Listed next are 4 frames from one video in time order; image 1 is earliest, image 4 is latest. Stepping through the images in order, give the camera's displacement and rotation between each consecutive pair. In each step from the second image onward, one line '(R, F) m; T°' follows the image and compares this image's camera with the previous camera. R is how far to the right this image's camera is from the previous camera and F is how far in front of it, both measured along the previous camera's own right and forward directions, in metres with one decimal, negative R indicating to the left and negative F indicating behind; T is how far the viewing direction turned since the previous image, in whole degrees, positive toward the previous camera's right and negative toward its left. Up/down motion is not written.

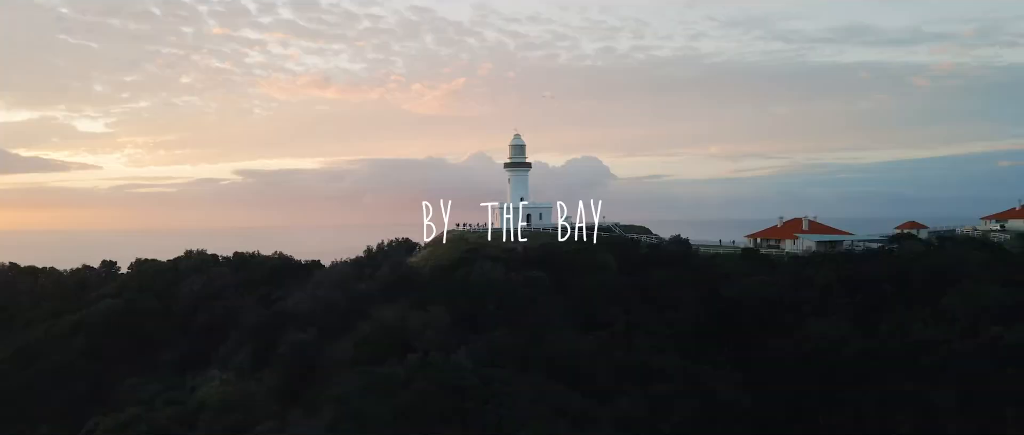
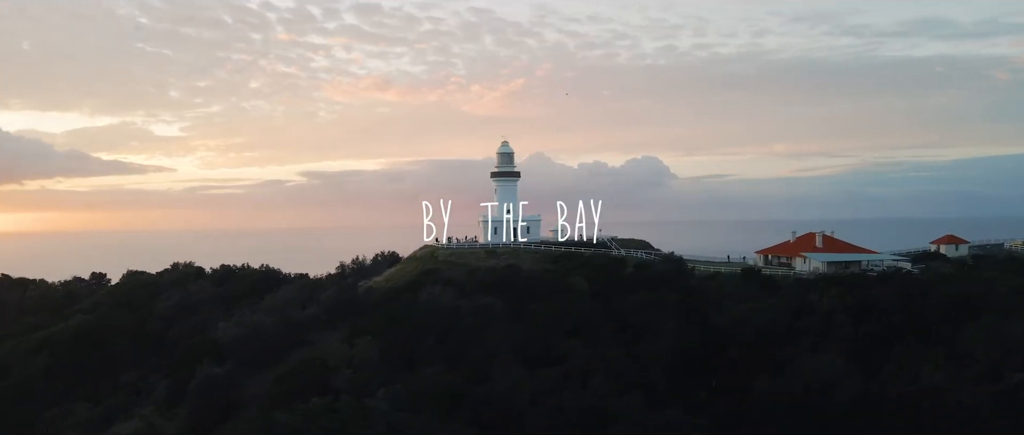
(+4.5, +3.9) m; -4°
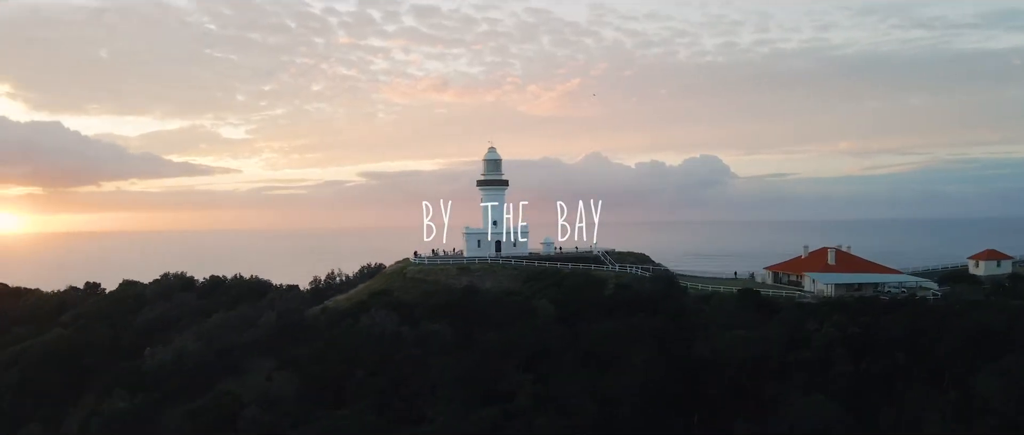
(+4.0, +3.5) m; -4°
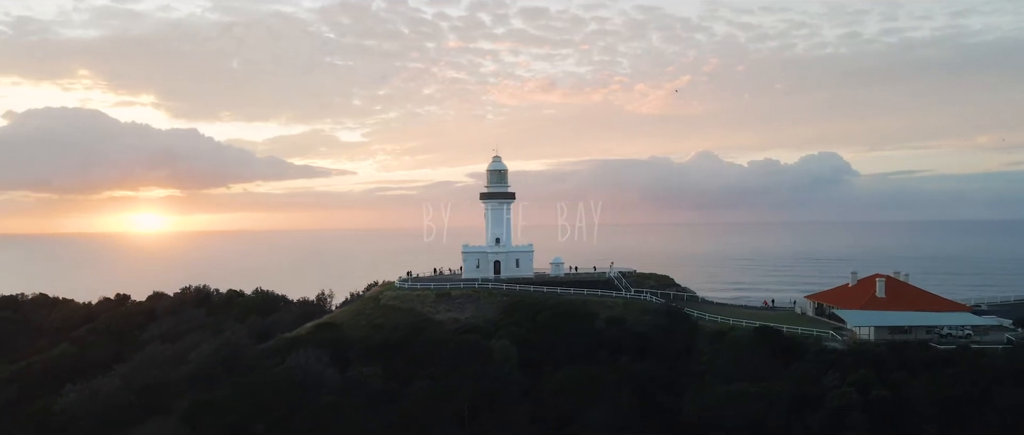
(+5.3, +4.9) m; -8°
